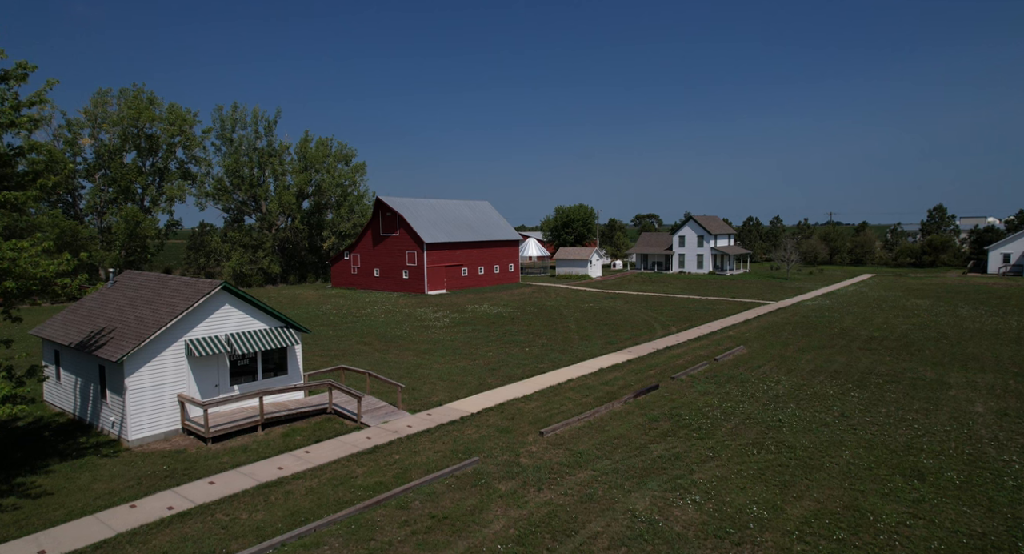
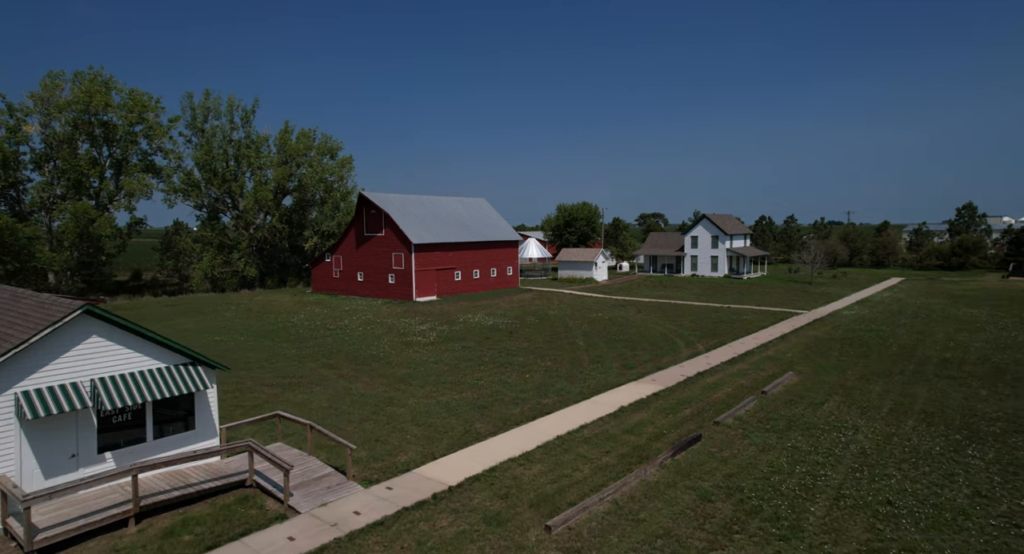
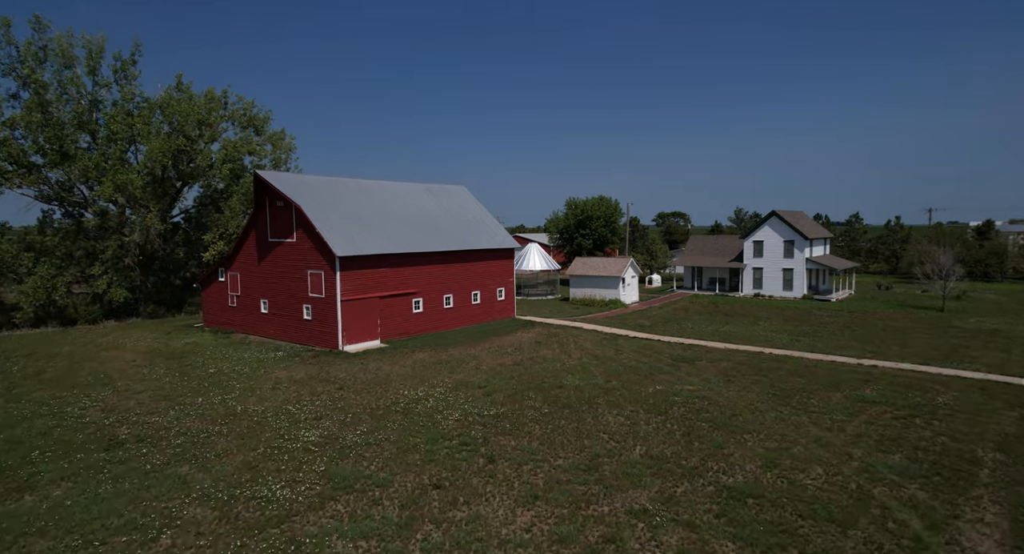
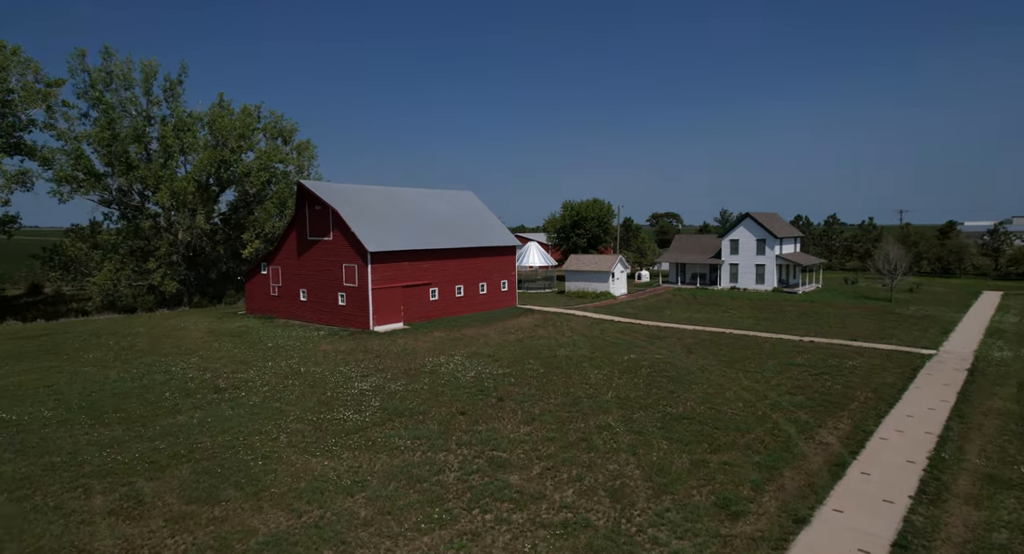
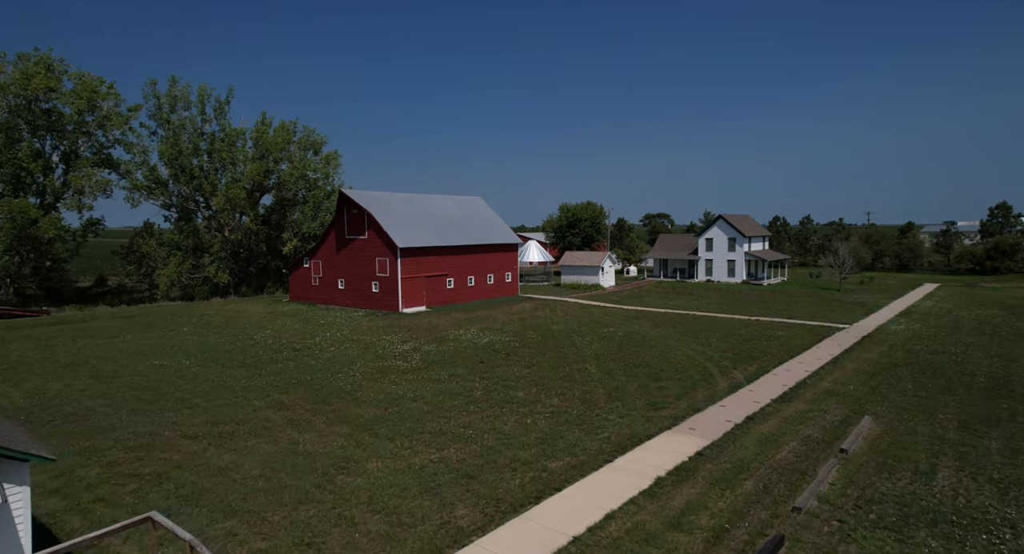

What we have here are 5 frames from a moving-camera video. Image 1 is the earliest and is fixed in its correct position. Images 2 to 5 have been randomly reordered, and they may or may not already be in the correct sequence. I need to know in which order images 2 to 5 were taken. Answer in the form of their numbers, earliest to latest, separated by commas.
2, 5, 4, 3
